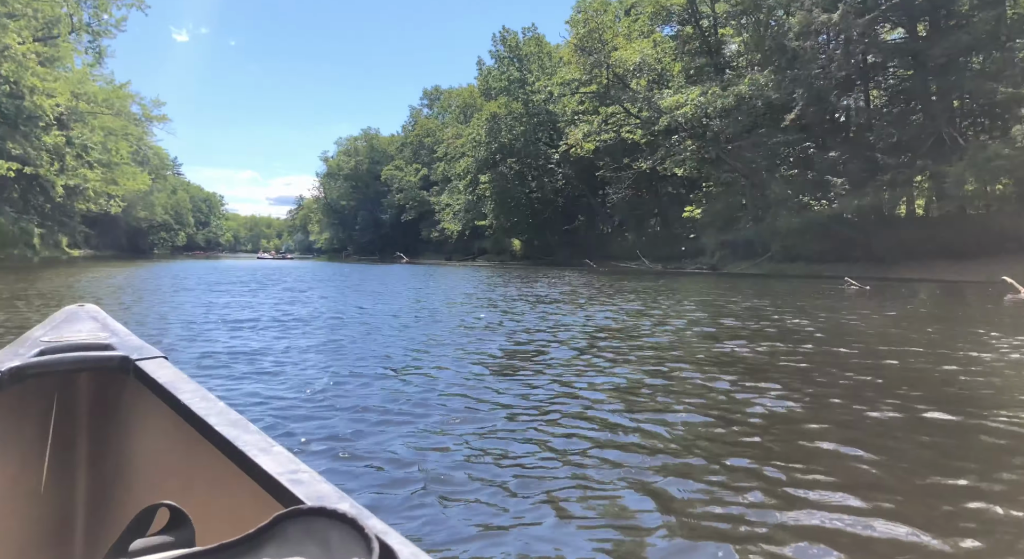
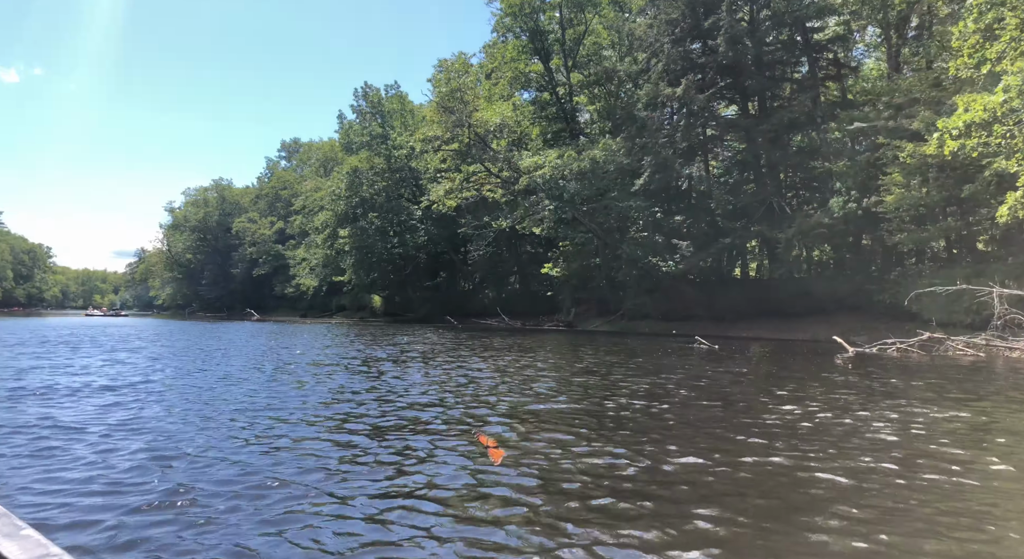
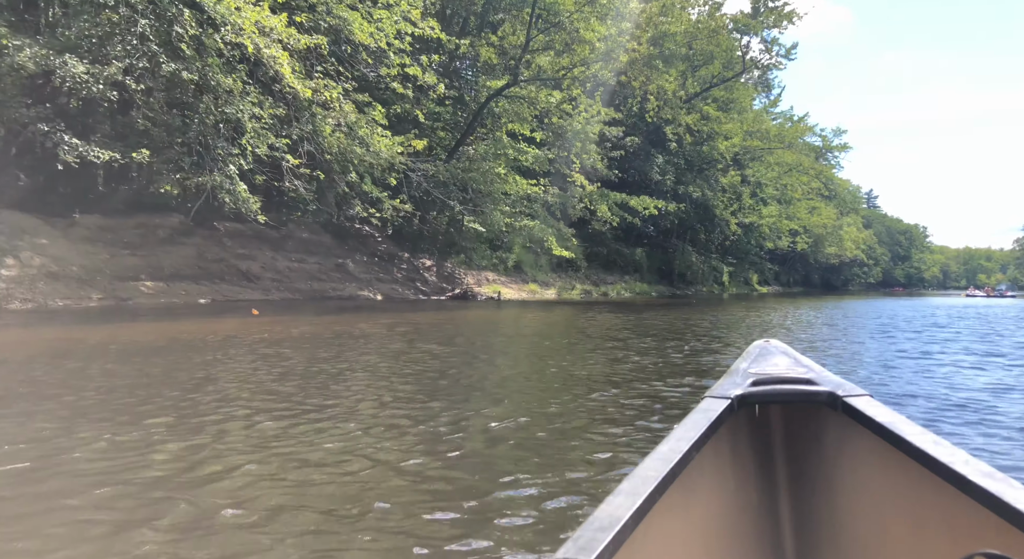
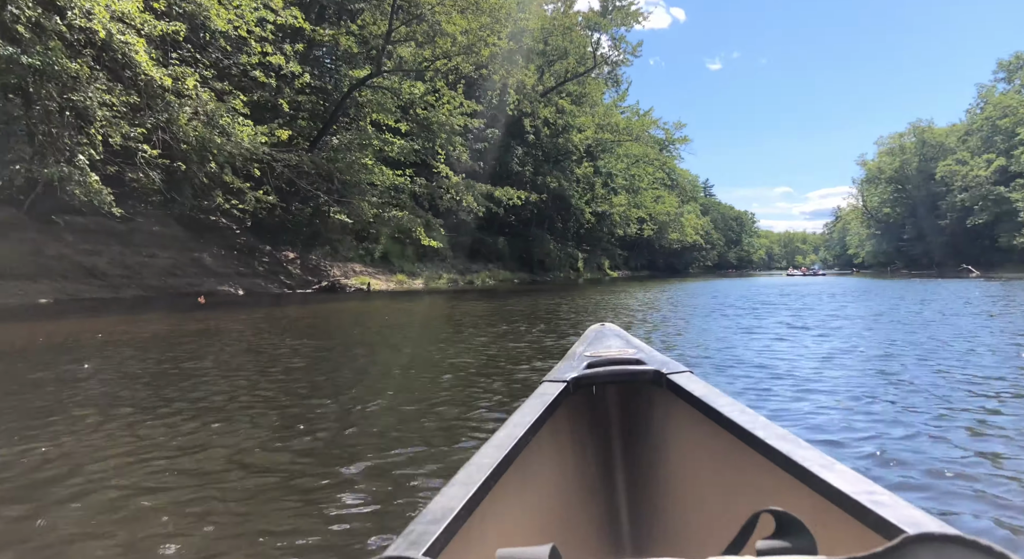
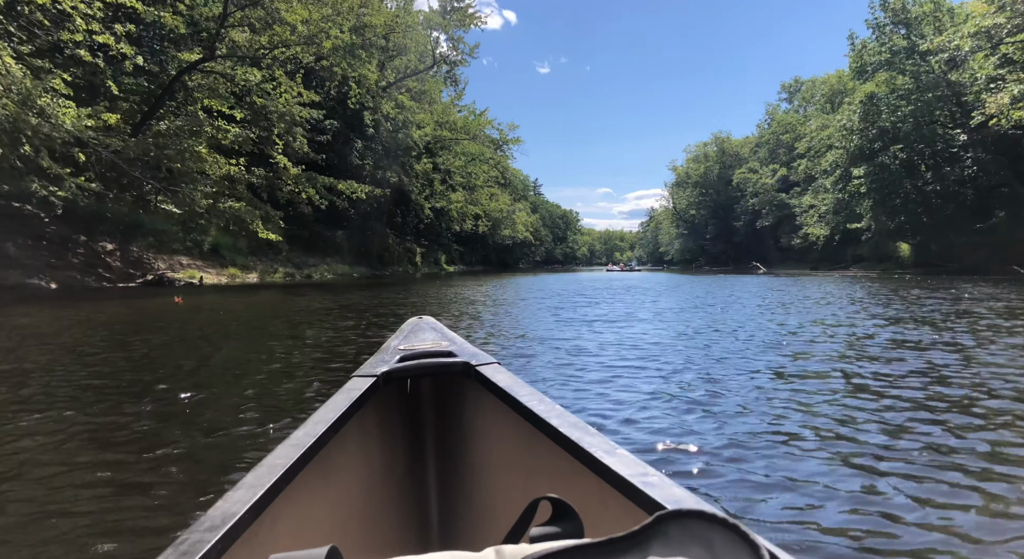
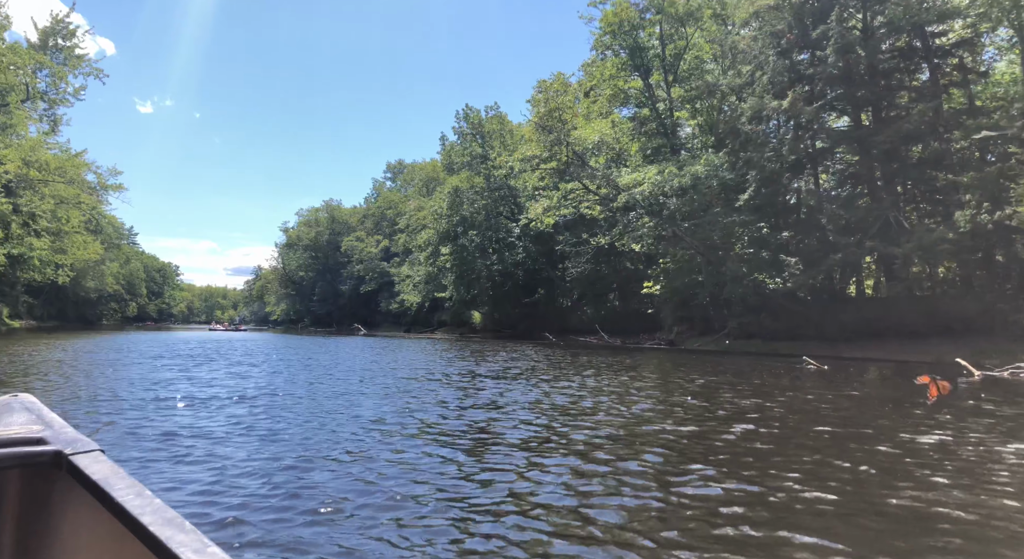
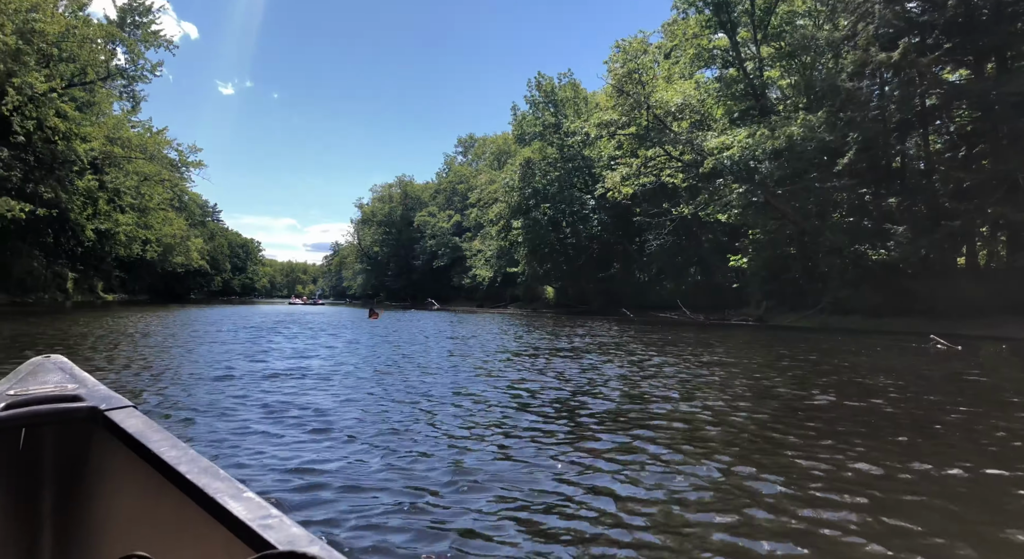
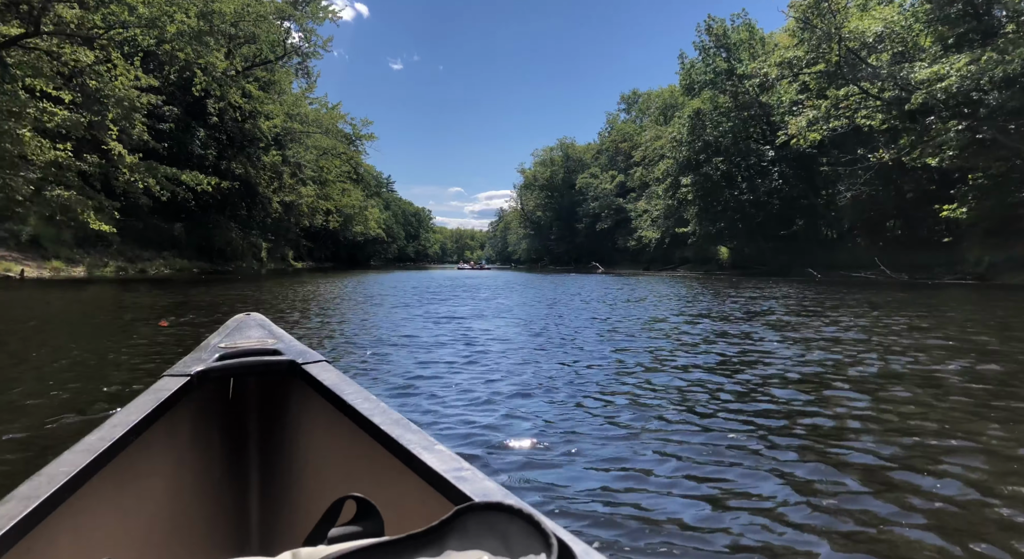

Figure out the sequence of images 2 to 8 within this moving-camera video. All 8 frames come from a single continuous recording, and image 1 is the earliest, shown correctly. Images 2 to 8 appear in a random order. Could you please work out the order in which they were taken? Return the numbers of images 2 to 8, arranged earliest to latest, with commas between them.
6, 2, 7, 8, 5, 4, 3
